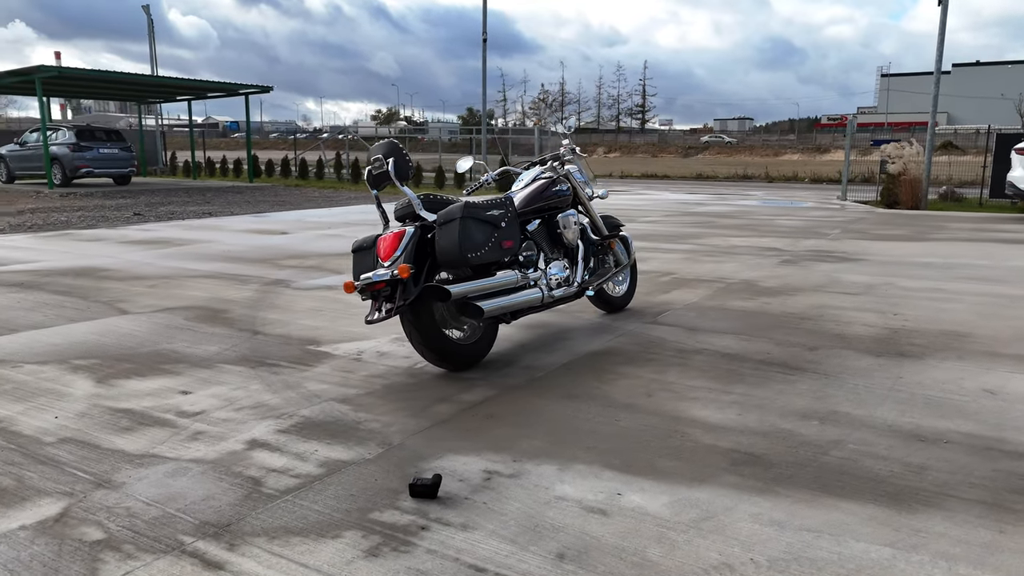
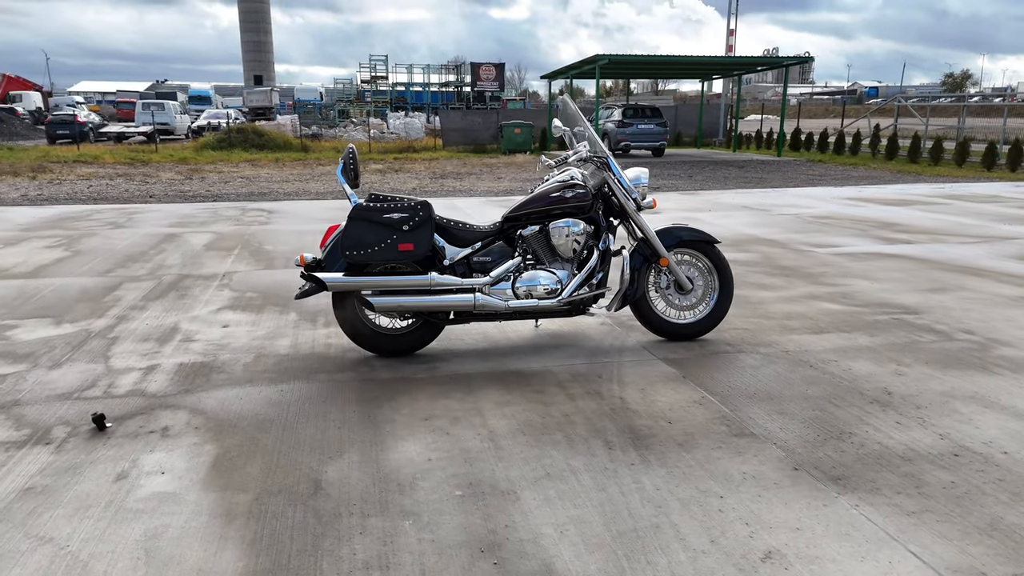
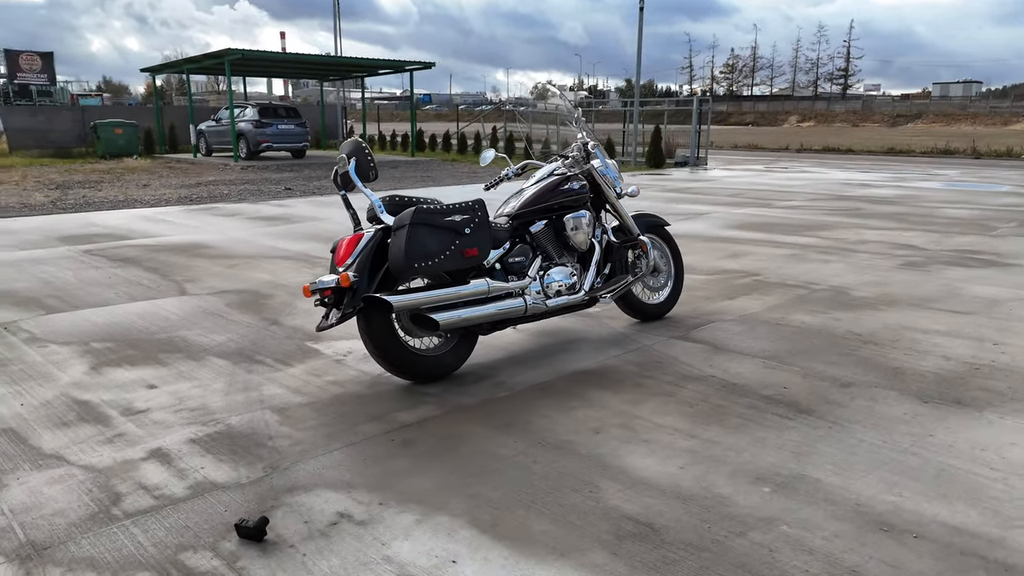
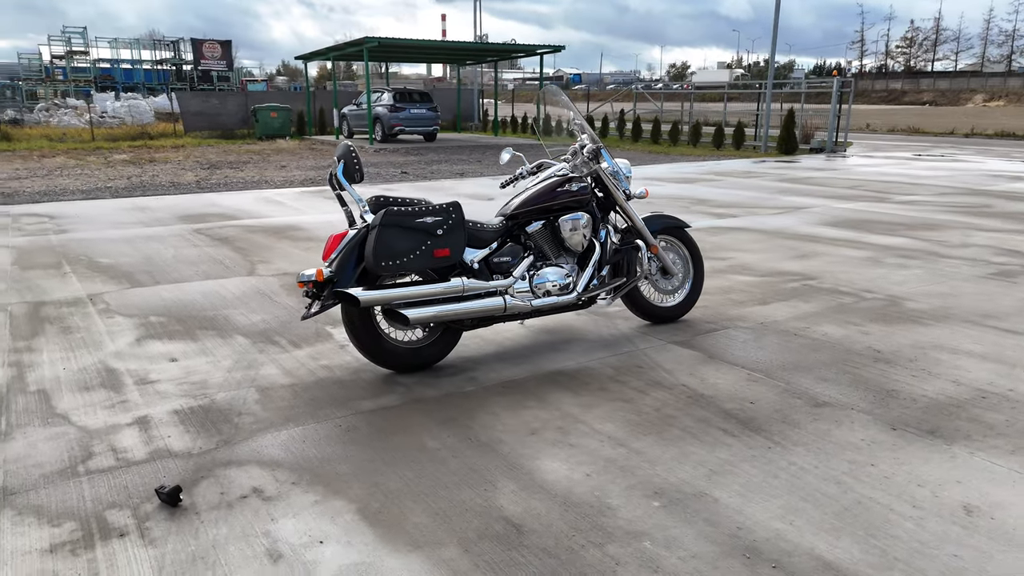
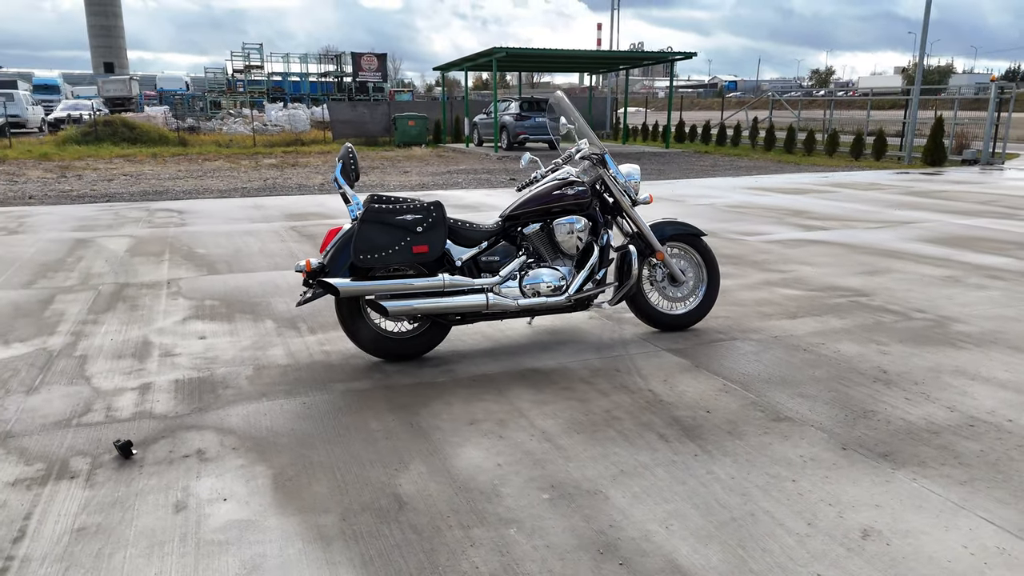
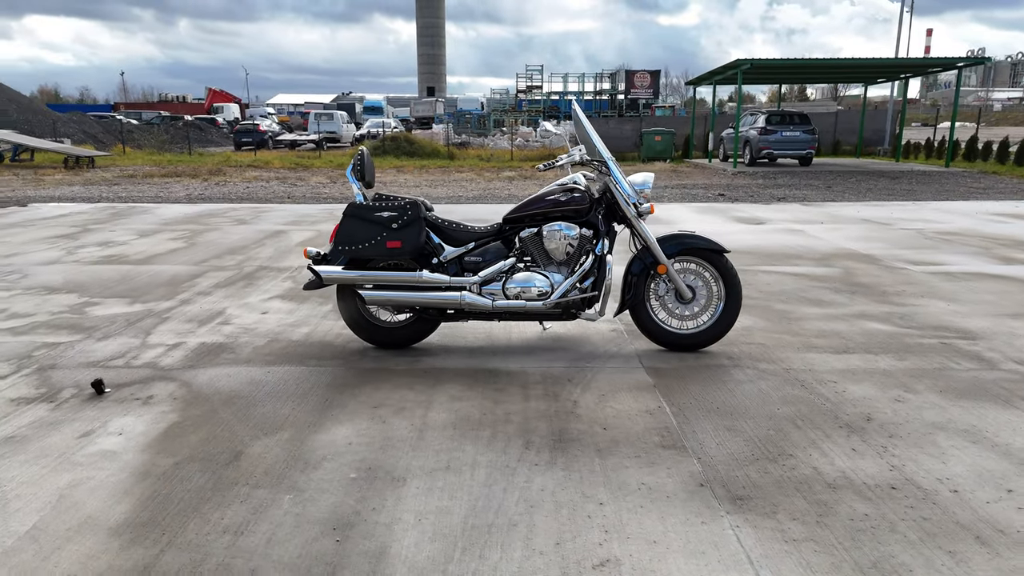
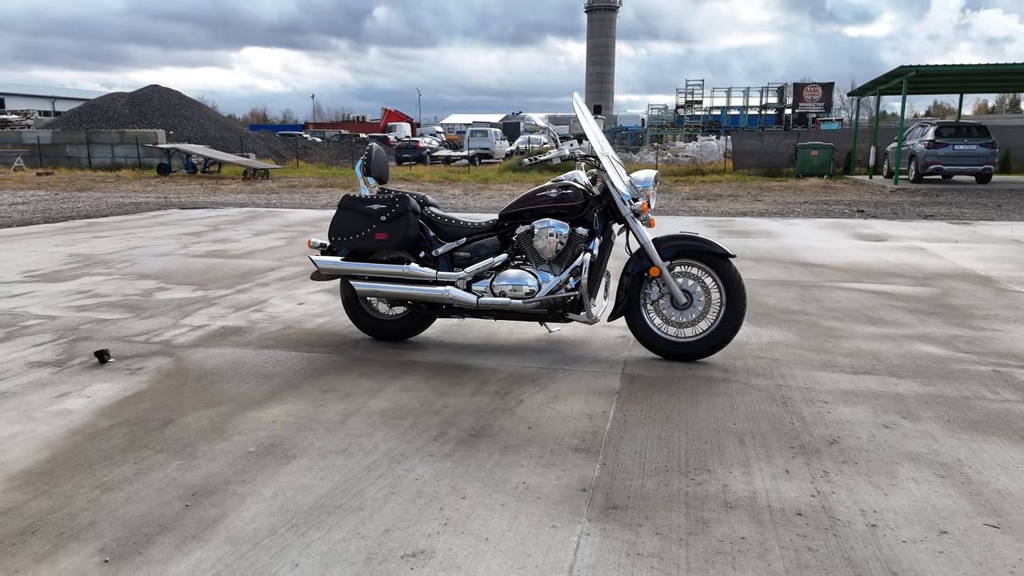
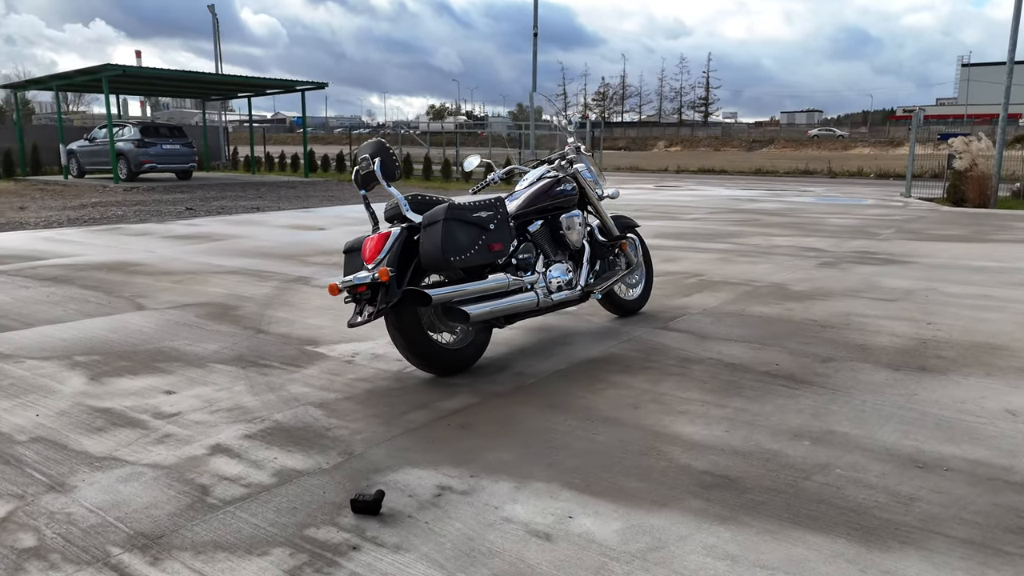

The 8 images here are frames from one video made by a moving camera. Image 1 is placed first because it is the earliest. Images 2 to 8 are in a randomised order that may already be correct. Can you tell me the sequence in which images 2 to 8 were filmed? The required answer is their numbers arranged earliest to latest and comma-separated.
8, 3, 4, 5, 2, 6, 7
